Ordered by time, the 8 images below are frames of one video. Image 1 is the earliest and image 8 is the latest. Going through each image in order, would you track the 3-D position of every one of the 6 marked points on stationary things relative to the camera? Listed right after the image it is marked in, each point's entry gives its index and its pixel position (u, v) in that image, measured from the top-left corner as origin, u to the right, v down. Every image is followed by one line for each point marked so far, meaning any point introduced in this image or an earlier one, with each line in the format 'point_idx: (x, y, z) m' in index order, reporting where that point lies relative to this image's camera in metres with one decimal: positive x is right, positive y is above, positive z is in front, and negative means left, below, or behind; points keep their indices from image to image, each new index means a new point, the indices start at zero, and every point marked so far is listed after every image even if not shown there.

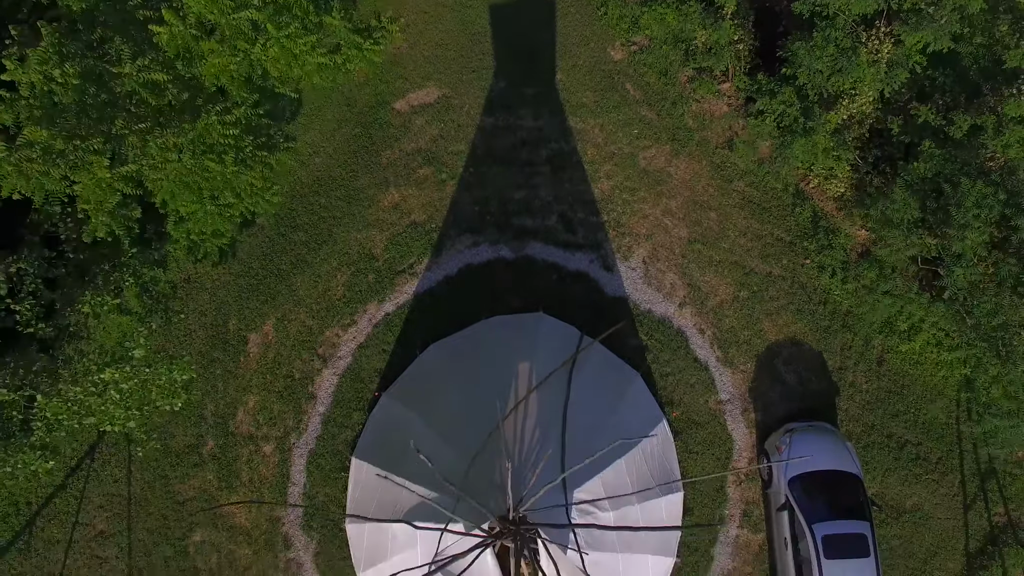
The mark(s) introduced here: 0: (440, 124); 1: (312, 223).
0: (-1.2, +2.9, +11.8) m
1: (-3.3, +1.2, +11.4) m
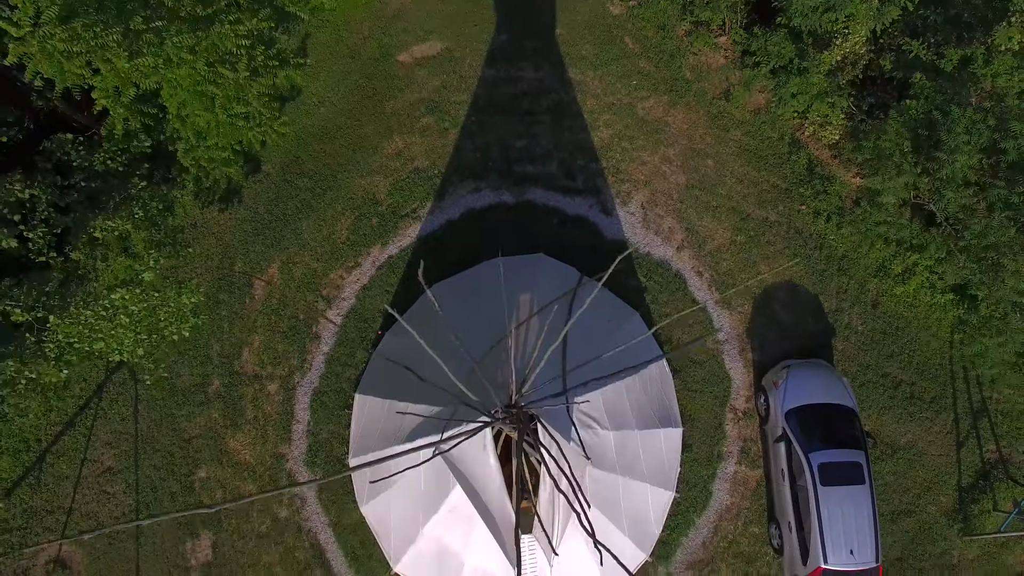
0: (-1.2, +3.8, +12.1) m
1: (-3.3, +2.1, +11.6) m
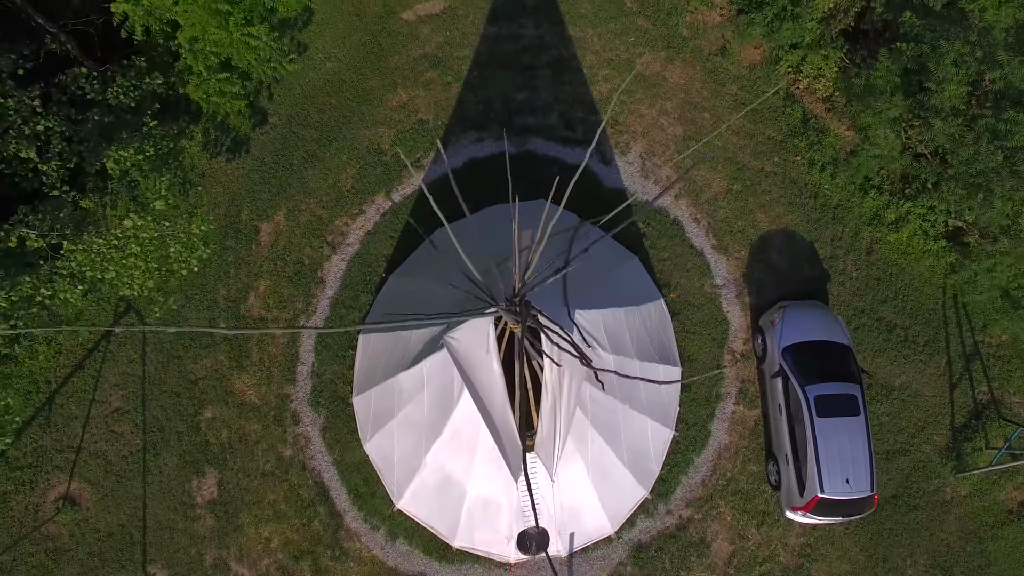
0: (-1.2, +4.7, +12.4) m
1: (-3.3, +2.9, +11.9) m
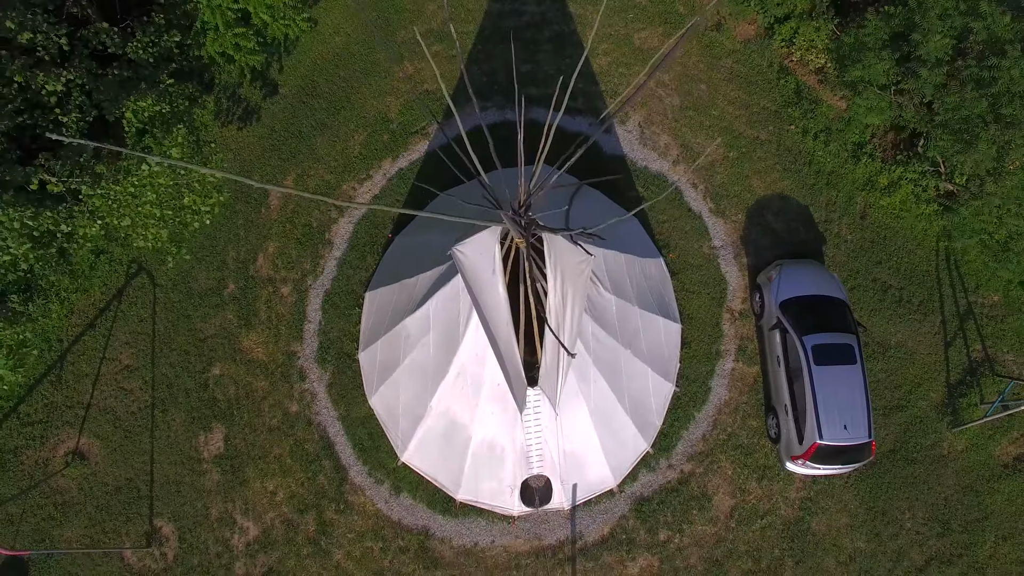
0: (-1.1, +5.3, +12.8) m
1: (-3.2, +3.6, +12.3) m
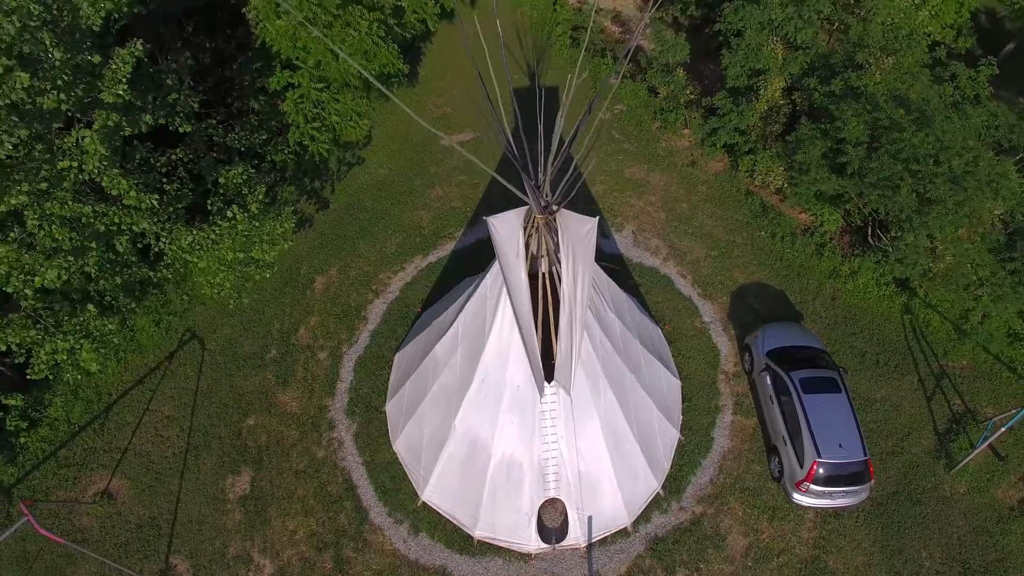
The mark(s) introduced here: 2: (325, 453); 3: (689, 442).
0: (-0.9, +3.2, +15.9) m
1: (-3.0, +1.8, +14.8) m
2: (-3.1, -2.8, +11.4) m
3: (+3.0, -2.6, +11.5) m
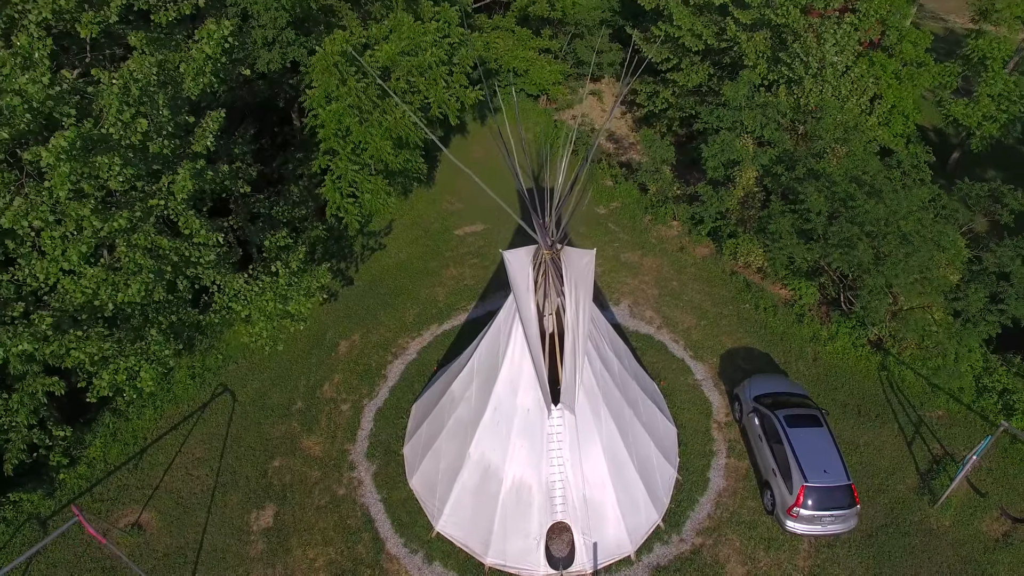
0: (-0.7, +1.3, +17.7) m
1: (-2.8, +0.2, +16.3) m
2: (-3.0, -3.6, +12.1) m
3: (+3.1, -3.5, +12.2) m
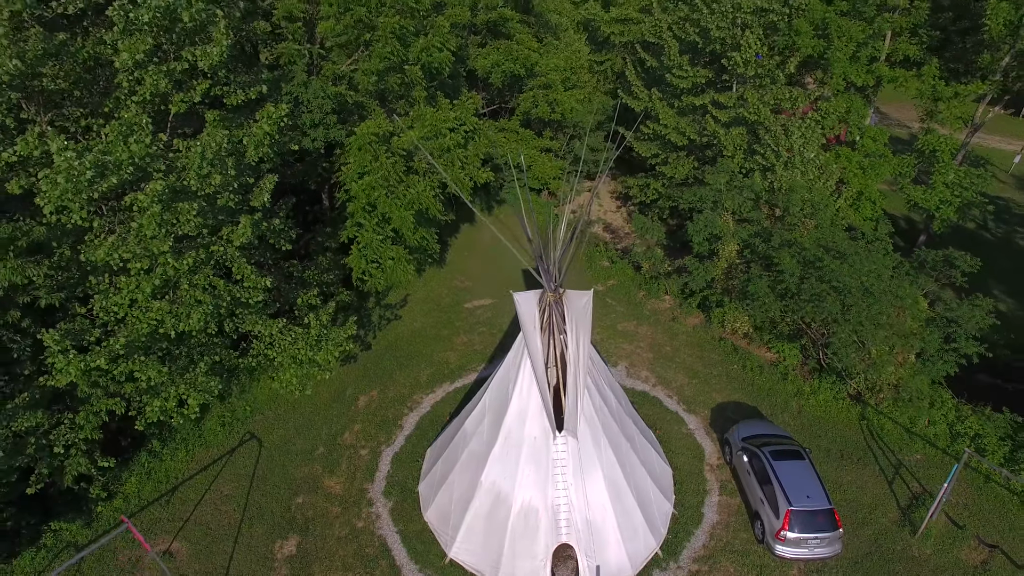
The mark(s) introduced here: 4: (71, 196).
0: (-0.5, -0.6, +19.3) m
1: (-2.6, -1.5, +17.7) m
2: (-2.8, -4.5, +13.0) m
3: (+3.3, -4.4, +13.1) m
4: (-6.1, +1.3, +9.6) m
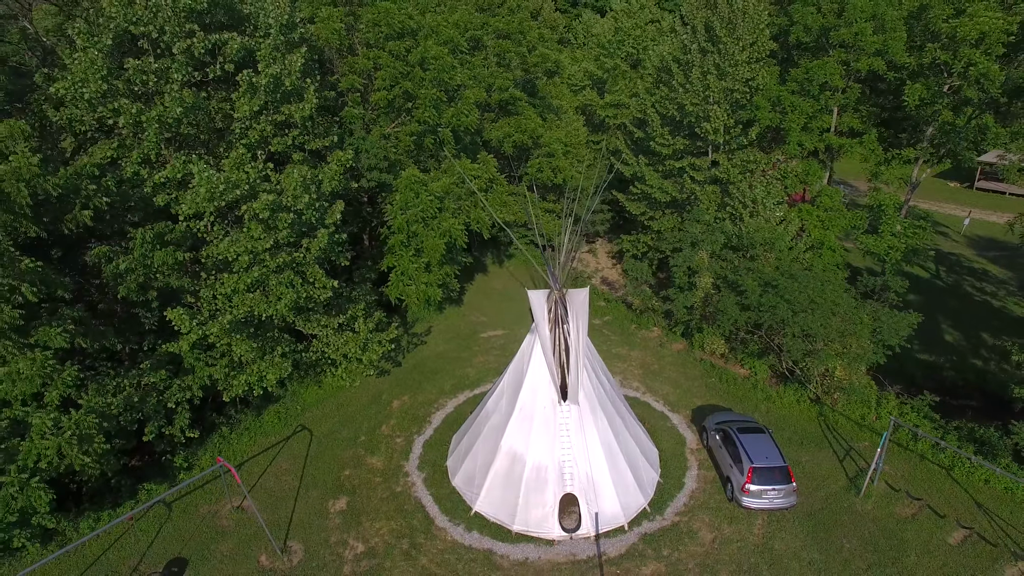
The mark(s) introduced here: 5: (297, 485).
0: (-0.2, -1.6, +22.4) m
1: (-2.3, -2.2, +20.7) m
2: (-2.5, -4.6, +15.6) m
3: (+3.6, -4.5, +15.7) m
4: (-5.8, +1.6, +13.0) m
5: (-4.9, -4.6, +15.6) m
